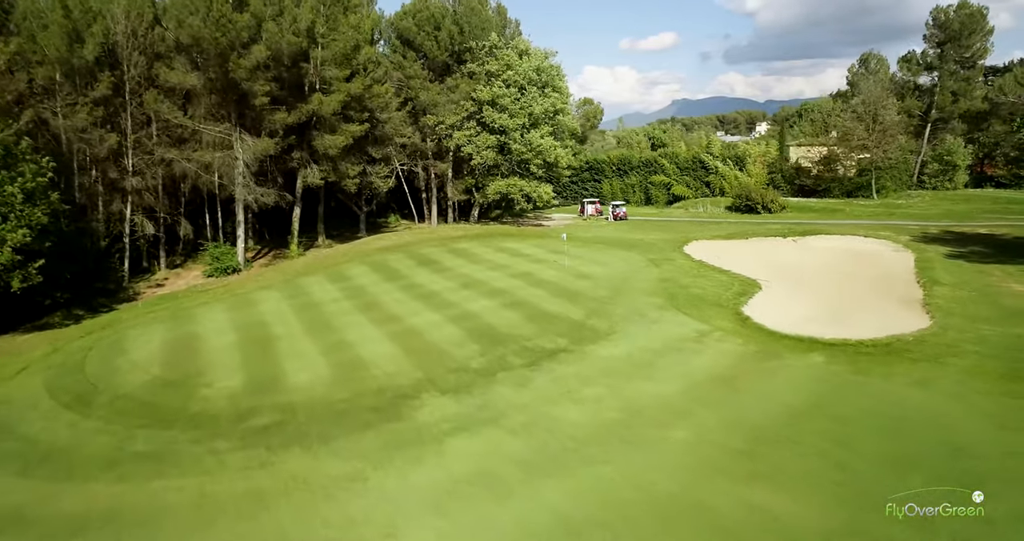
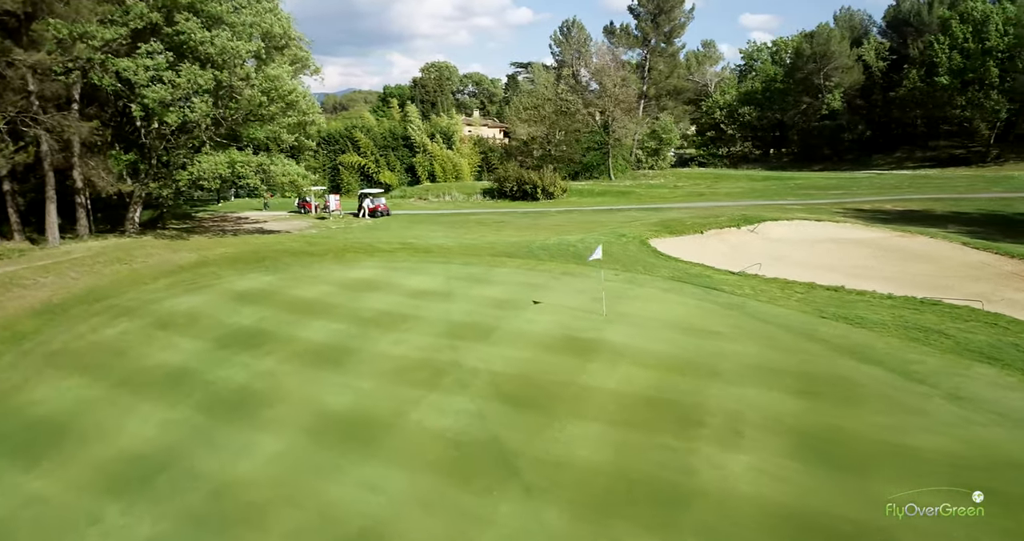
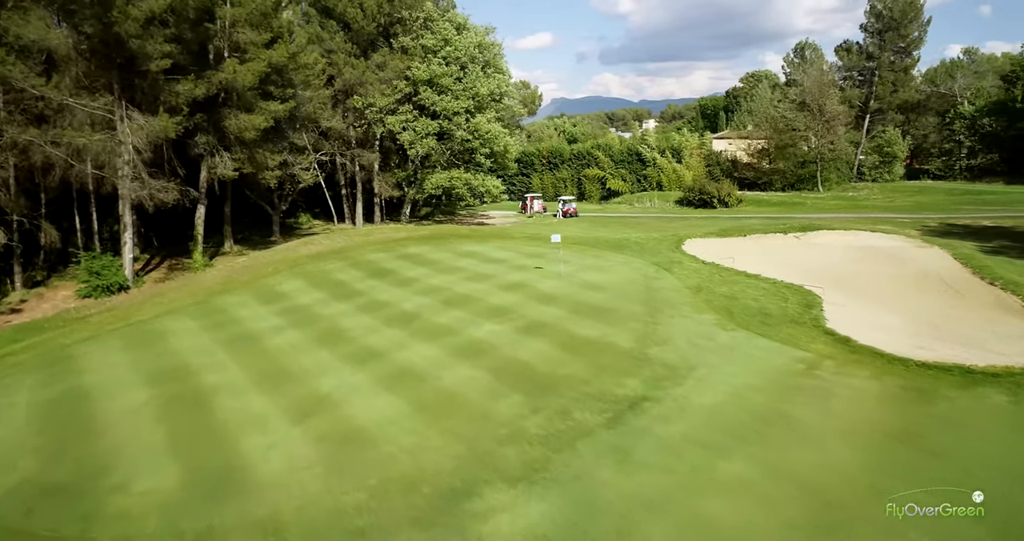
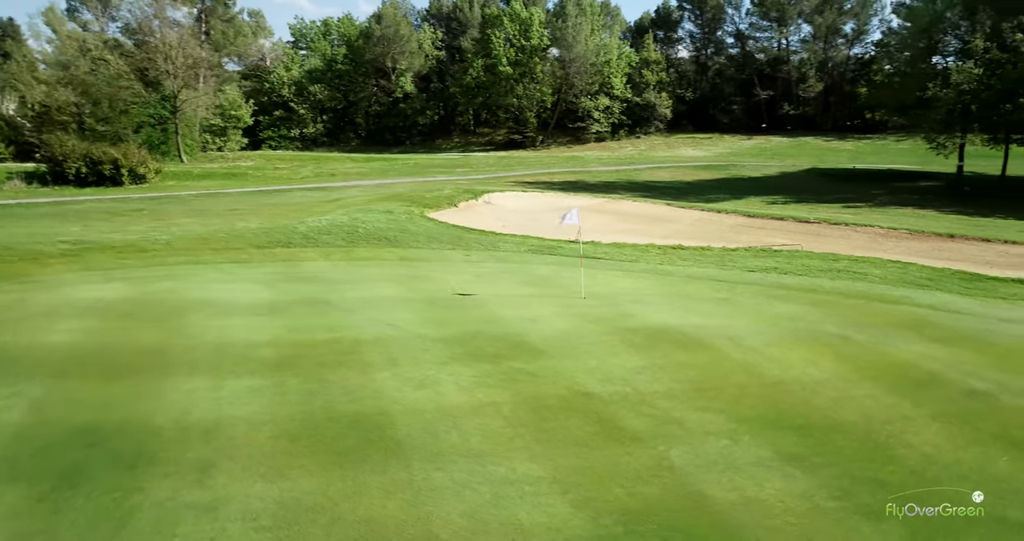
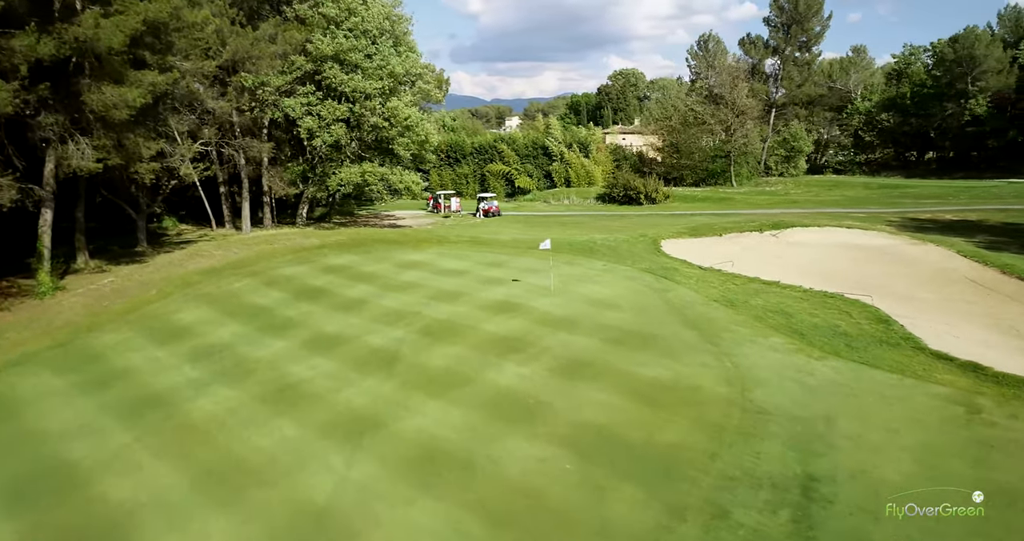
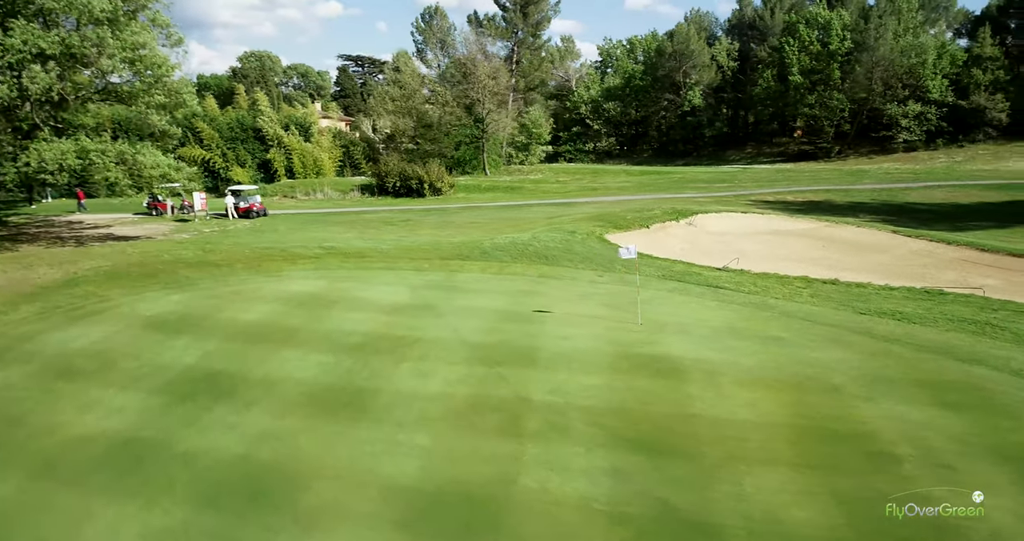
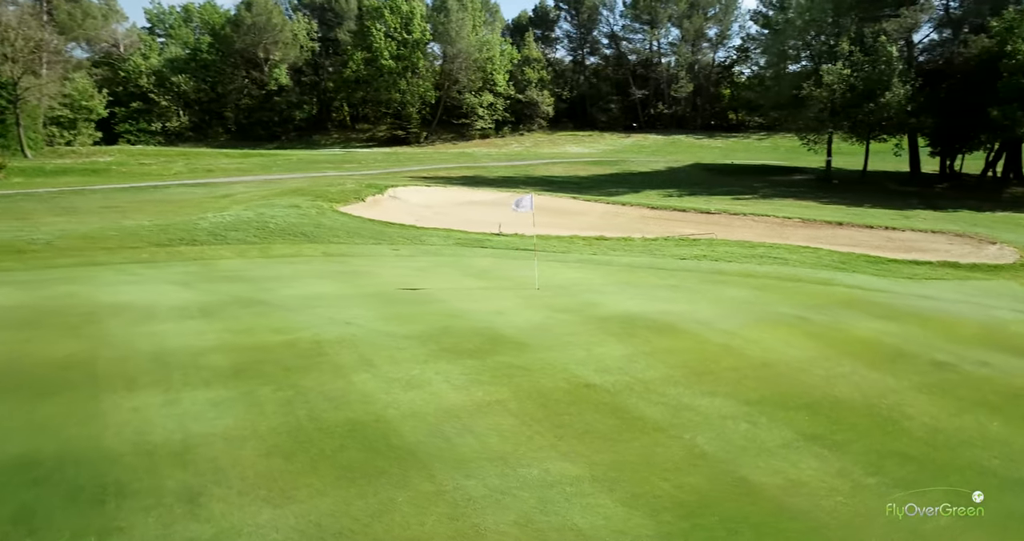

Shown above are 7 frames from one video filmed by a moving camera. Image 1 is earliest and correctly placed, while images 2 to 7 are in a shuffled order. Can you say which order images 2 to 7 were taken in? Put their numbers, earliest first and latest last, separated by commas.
3, 5, 2, 6, 4, 7
